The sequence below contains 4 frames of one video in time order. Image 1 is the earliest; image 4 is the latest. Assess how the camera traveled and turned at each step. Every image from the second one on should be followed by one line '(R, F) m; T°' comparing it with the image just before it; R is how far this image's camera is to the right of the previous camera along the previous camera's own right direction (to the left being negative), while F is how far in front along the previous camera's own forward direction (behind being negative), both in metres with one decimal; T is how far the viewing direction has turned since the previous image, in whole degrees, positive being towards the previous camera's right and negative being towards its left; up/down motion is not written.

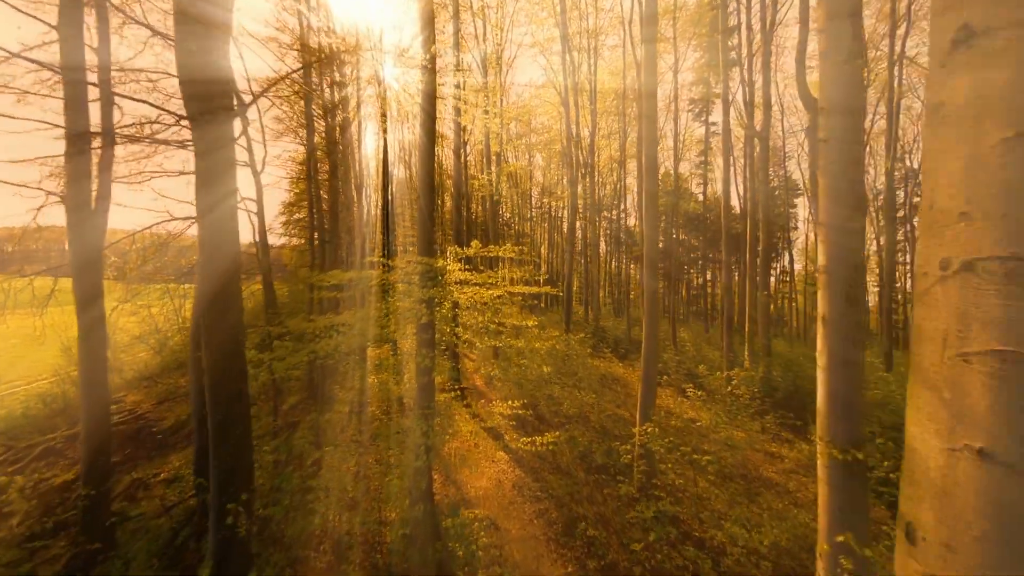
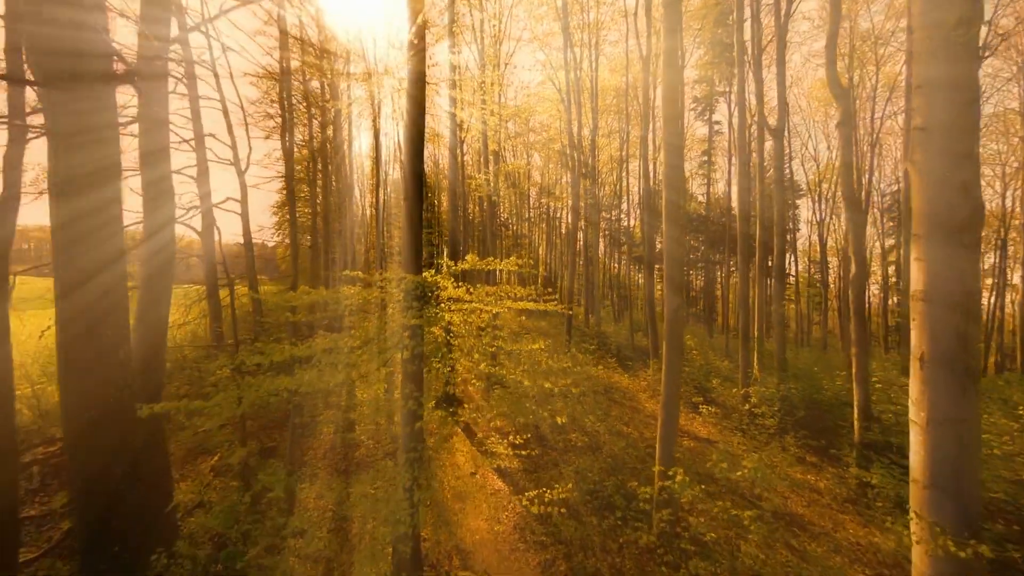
(0.0, +0.7) m; 0°
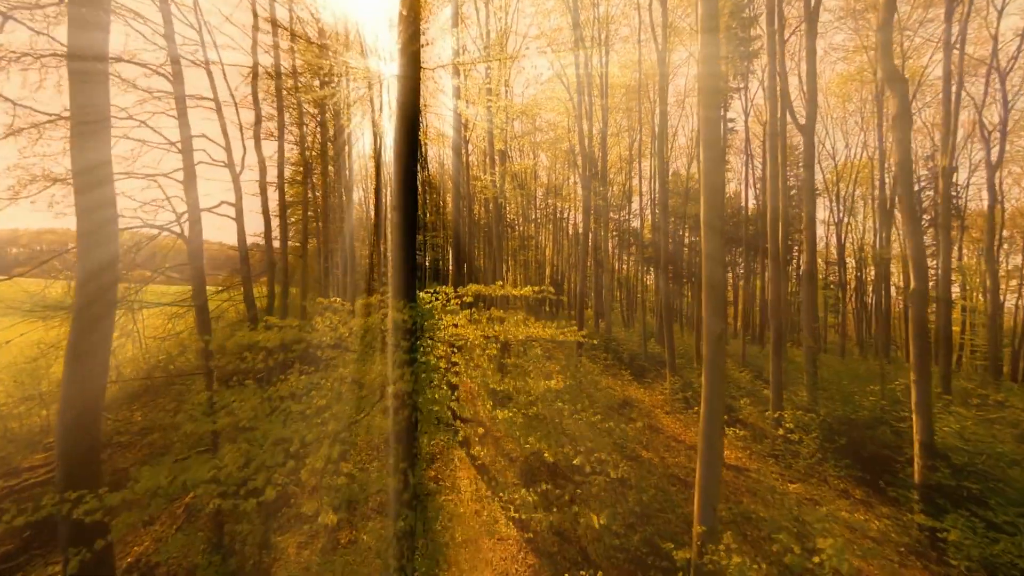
(-0.1, +0.7) m; -1°
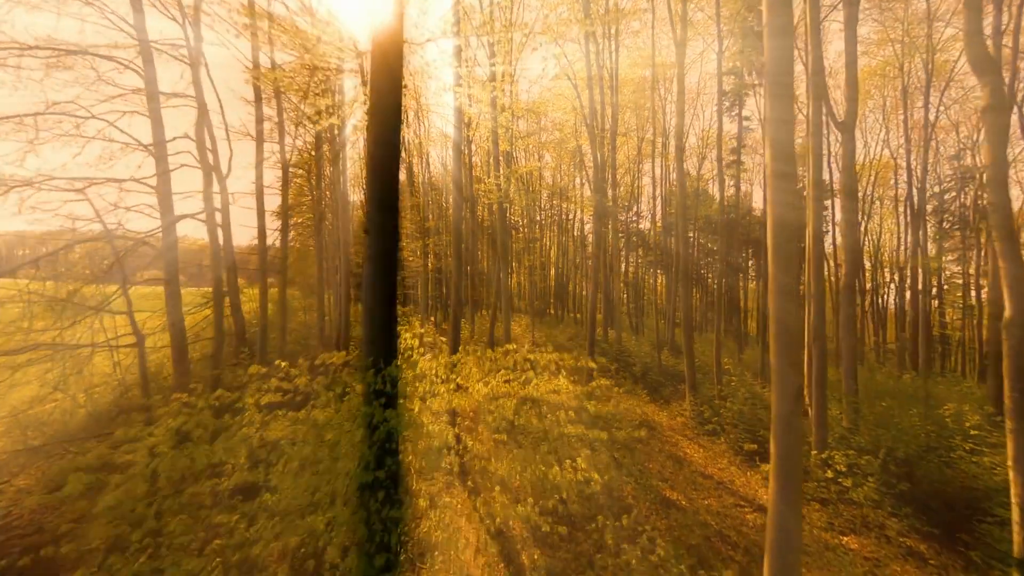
(-0.1, +1.0) m; -1°
